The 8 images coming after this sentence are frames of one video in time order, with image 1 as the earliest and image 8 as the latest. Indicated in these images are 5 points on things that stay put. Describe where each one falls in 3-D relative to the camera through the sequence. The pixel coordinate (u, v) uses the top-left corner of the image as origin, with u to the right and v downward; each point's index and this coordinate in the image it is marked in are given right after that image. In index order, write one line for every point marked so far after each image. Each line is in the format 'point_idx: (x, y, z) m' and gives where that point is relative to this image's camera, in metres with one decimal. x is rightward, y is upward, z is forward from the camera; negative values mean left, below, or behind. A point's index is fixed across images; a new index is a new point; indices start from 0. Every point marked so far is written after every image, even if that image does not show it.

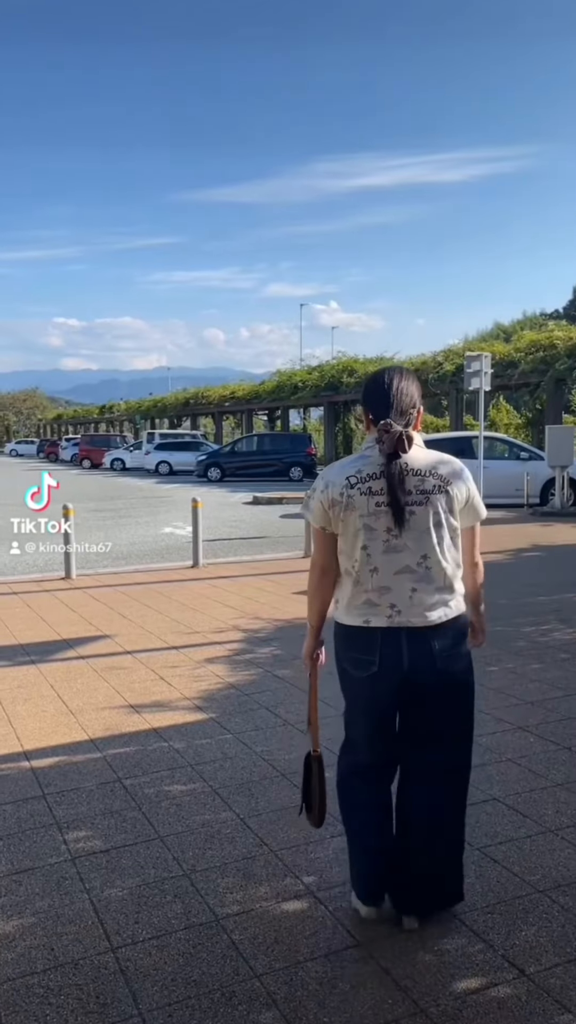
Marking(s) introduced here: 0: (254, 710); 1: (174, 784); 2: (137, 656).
0: (-0.2, -1.2, +5.1) m
1: (-0.5, -1.2, +3.9) m
2: (-1.1, -1.1, +6.4) m
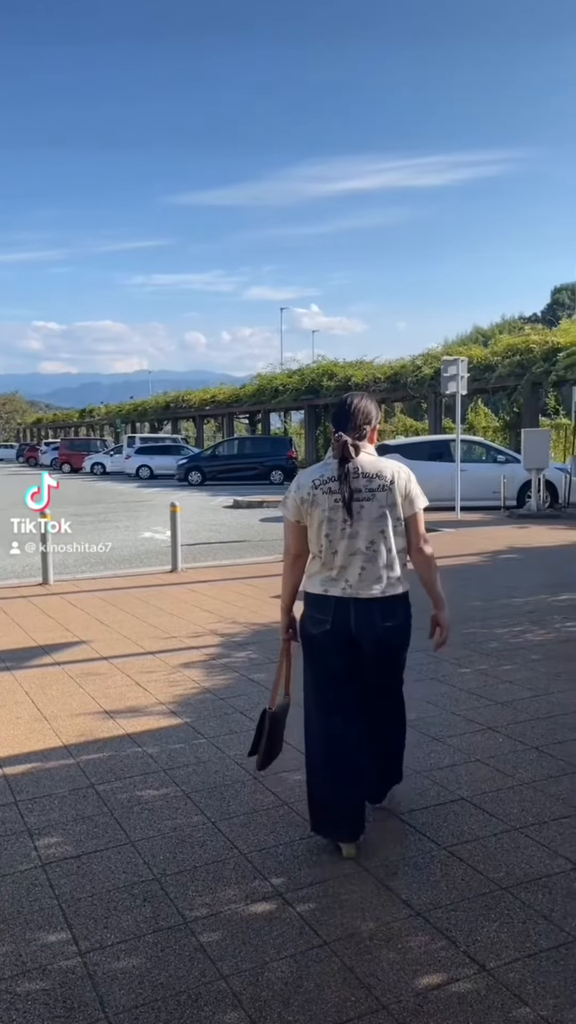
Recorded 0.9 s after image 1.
0: (-0.4, -1.2, +5.1) m
1: (-0.6, -1.2, +3.9) m
2: (-1.3, -1.1, +6.4) m
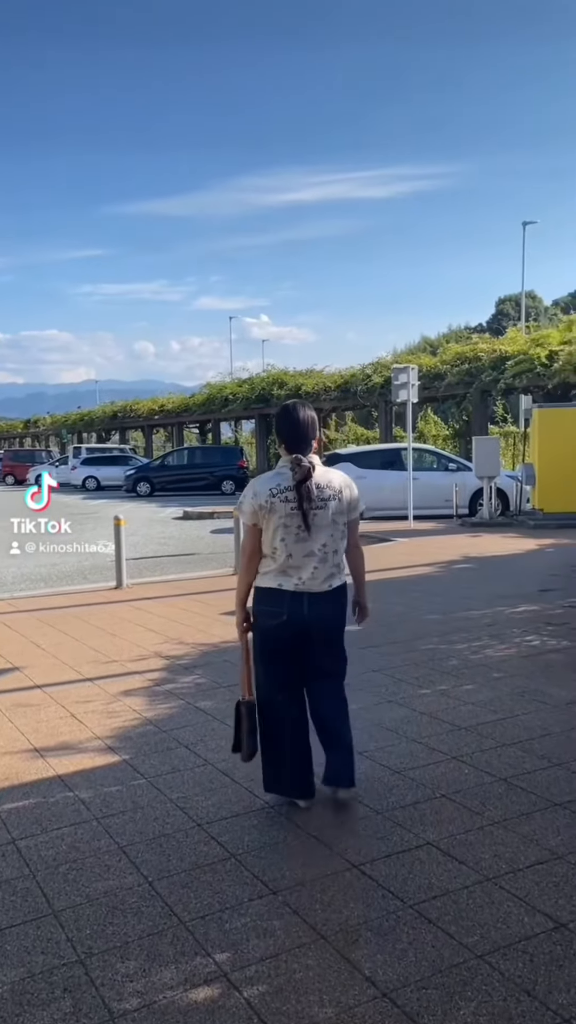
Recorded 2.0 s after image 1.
0: (-0.6, -1.3, +4.7) m
1: (-0.9, -1.3, +3.5) m
2: (-1.7, -1.2, +6.0) m
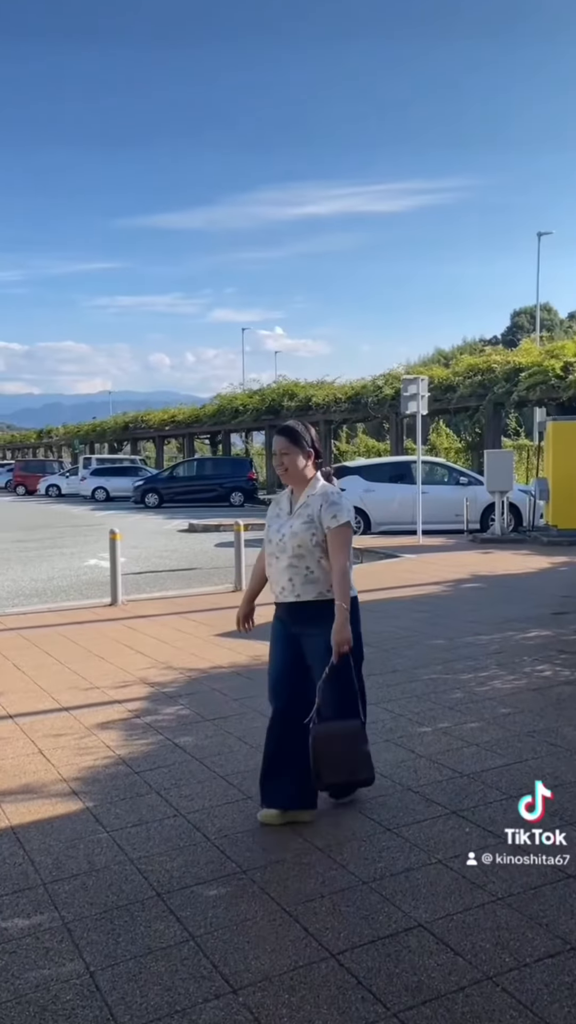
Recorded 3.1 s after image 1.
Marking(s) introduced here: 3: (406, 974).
0: (-0.7, -1.4, +4.3) m
1: (-1.0, -1.4, +3.0) m
2: (-1.7, -1.3, +5.5) m
3: (+0.4, -1.4, +2.7) m
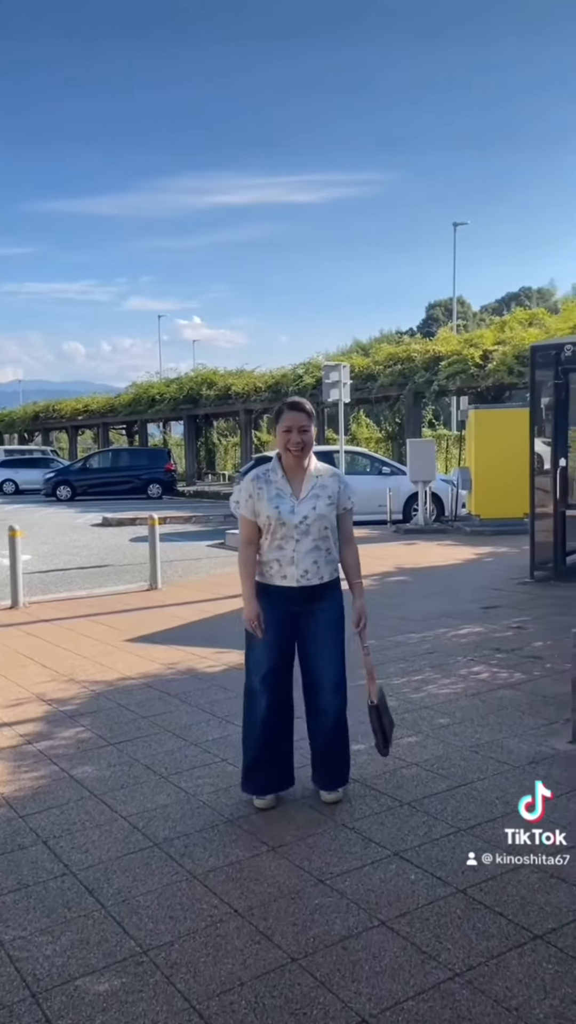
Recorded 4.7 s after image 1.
0: (-1.1, -1.4, +3.5) m
1: (-1.2, -1.4, +2.3) m
2: (-2.2, -1.3, +4.7) m
3: (+0.1, -1.4, +2.1) m
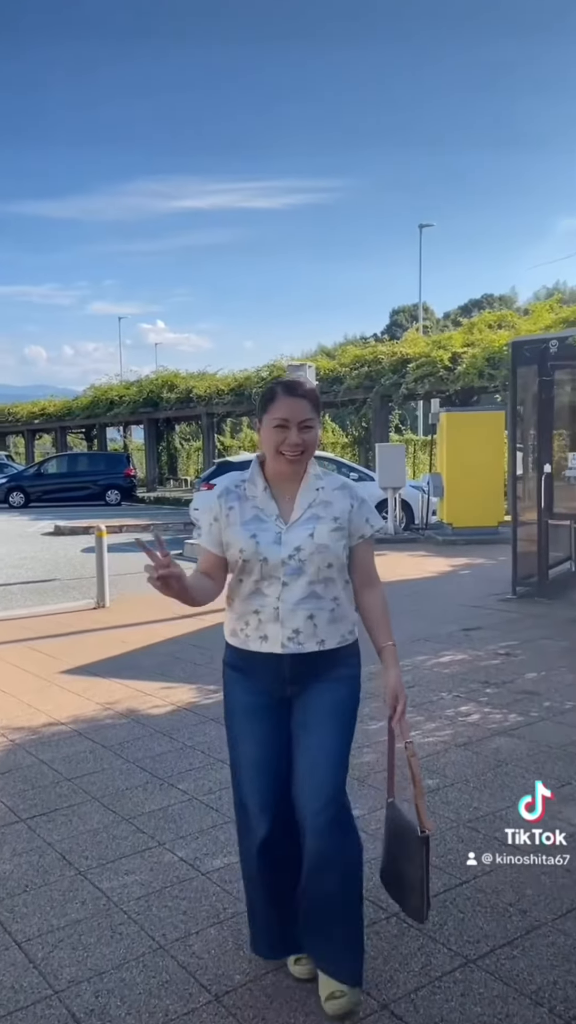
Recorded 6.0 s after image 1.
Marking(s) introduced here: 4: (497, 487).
0: (-1.2, -1.4, +2.6) m
1: (-1.3, -1.5, +1.3) m
2: (-2.4, -1.4, +3.7) m
3: (+0.1, -1.5, +1.1) m
4: (+3.6, +0.4, +14.9) m
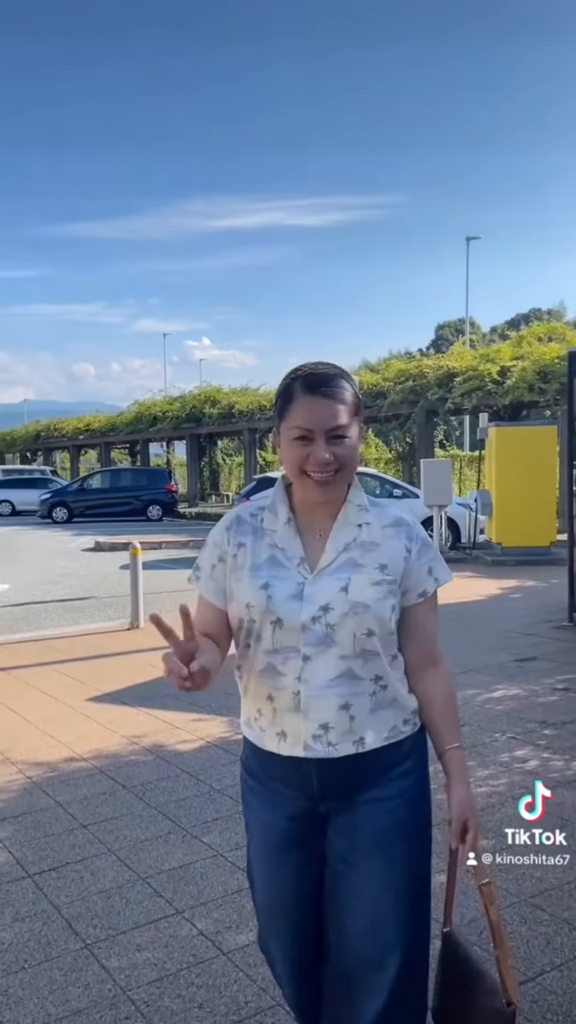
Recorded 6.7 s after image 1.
0: (-1.2, -1.5, +2.2) m
1: (-1.3, -1.5, +0.9) m
2: (-2.3, -1.5, +3.4) m
3: (+0.1, -1.5, +0.7) m
4: (+4.3, +0.1, +14.3) m
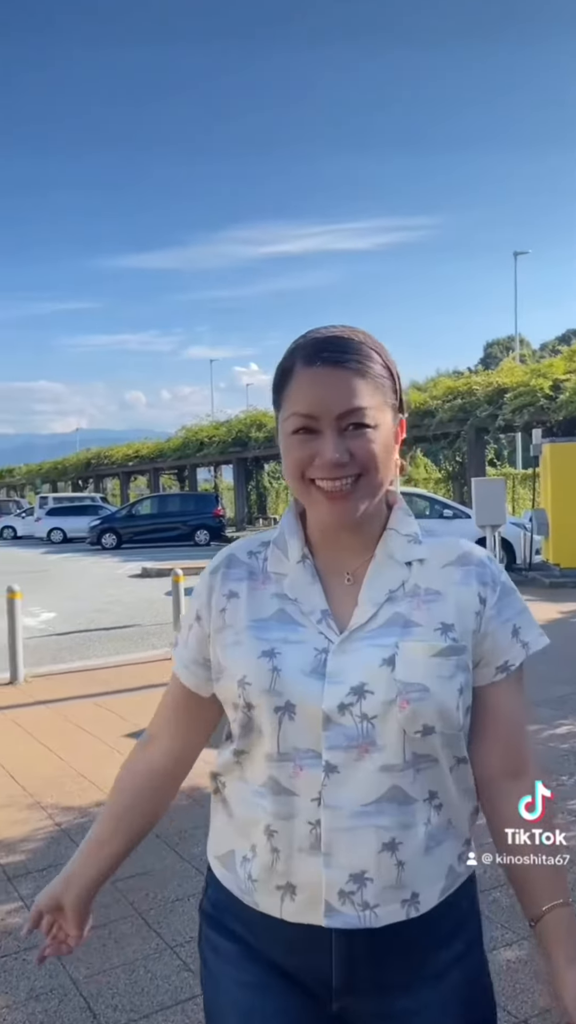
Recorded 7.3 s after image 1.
0: (-1.1, -1.6, +1.8) m
1: (-1.3, -1.6, +0.6) m
2: (-2.1, -1.6, +3.1) m
3: (+0.1, -1.5, +0.3) m
4: (+5.0, -0.2, +13.6) m
